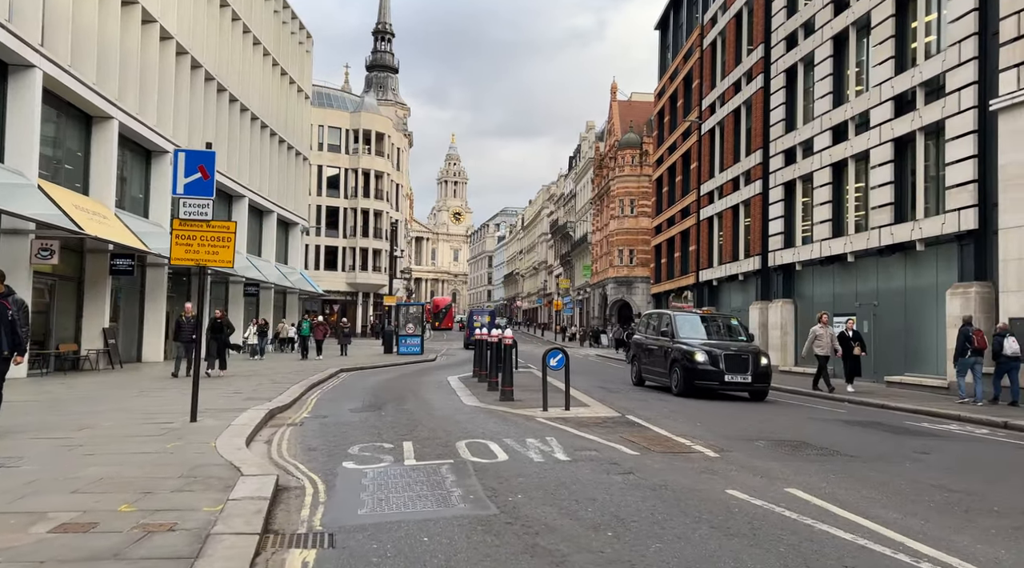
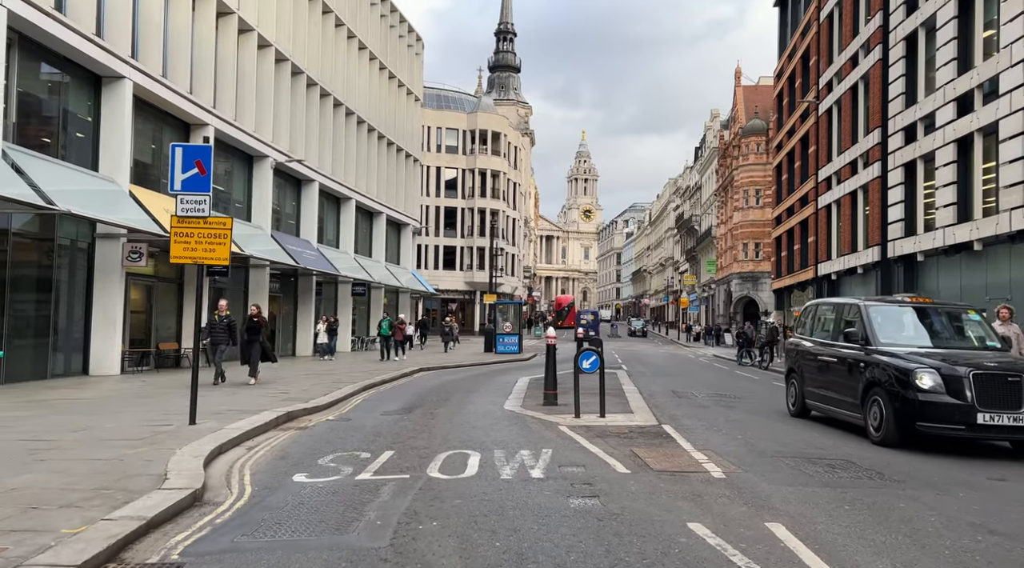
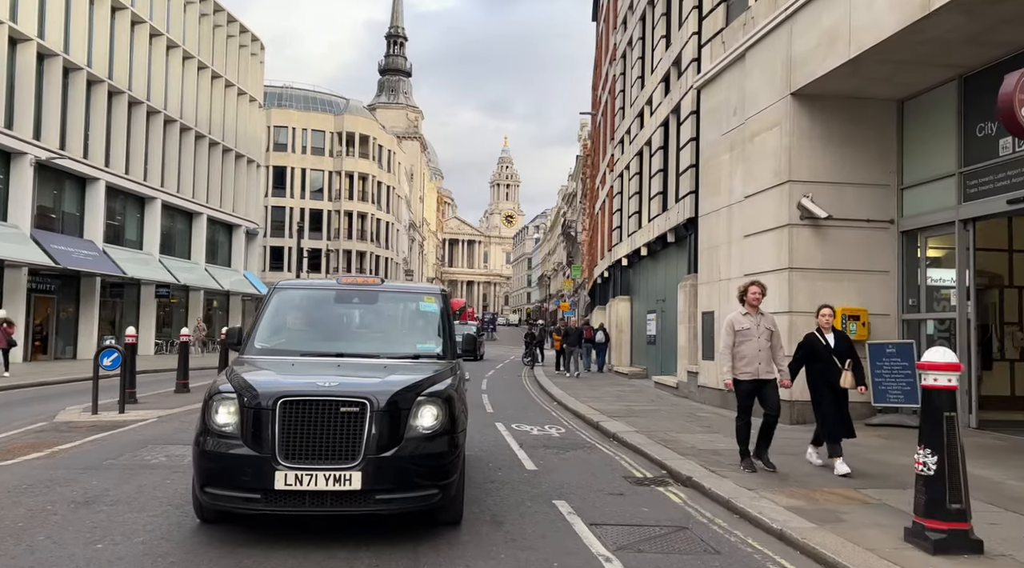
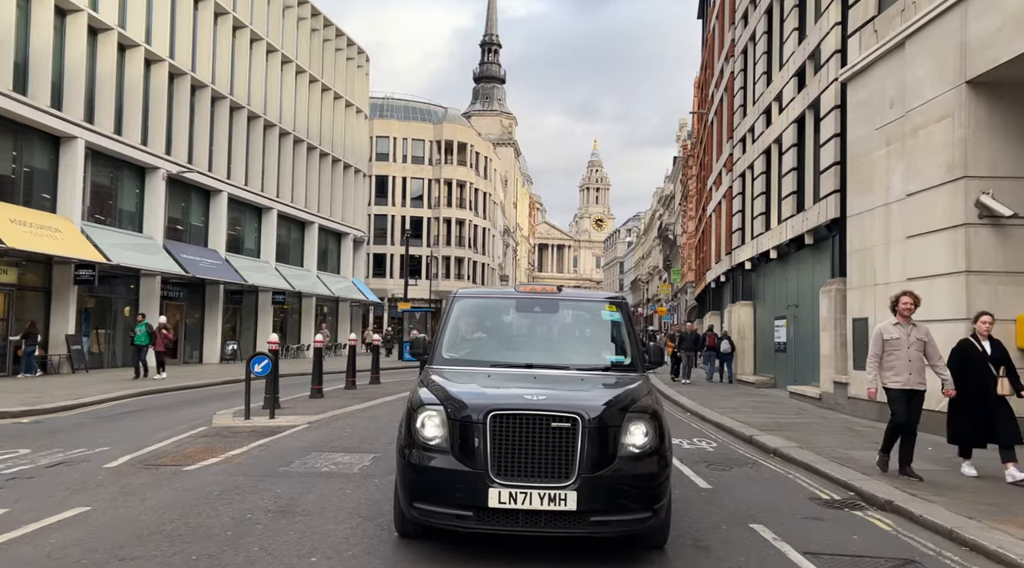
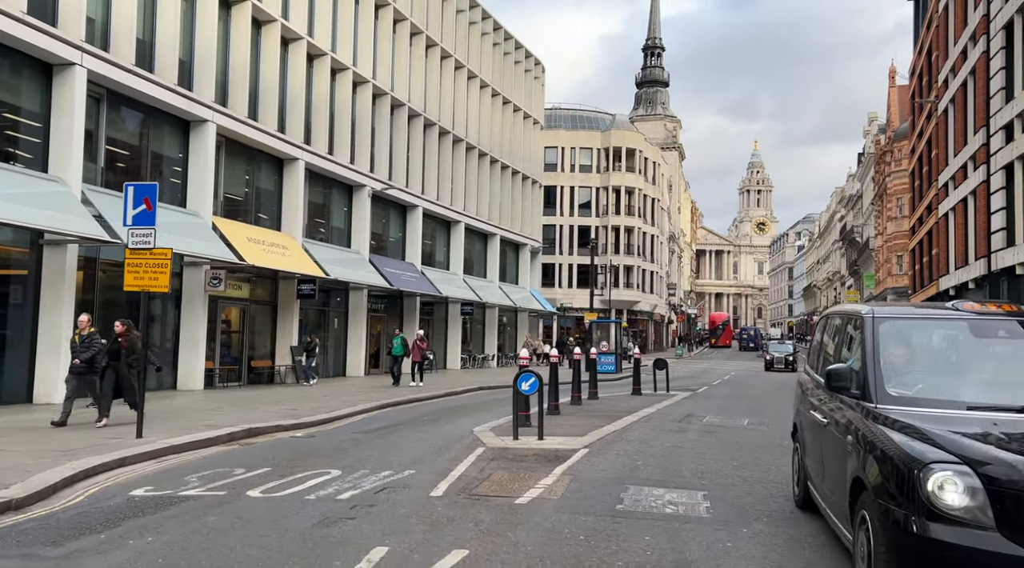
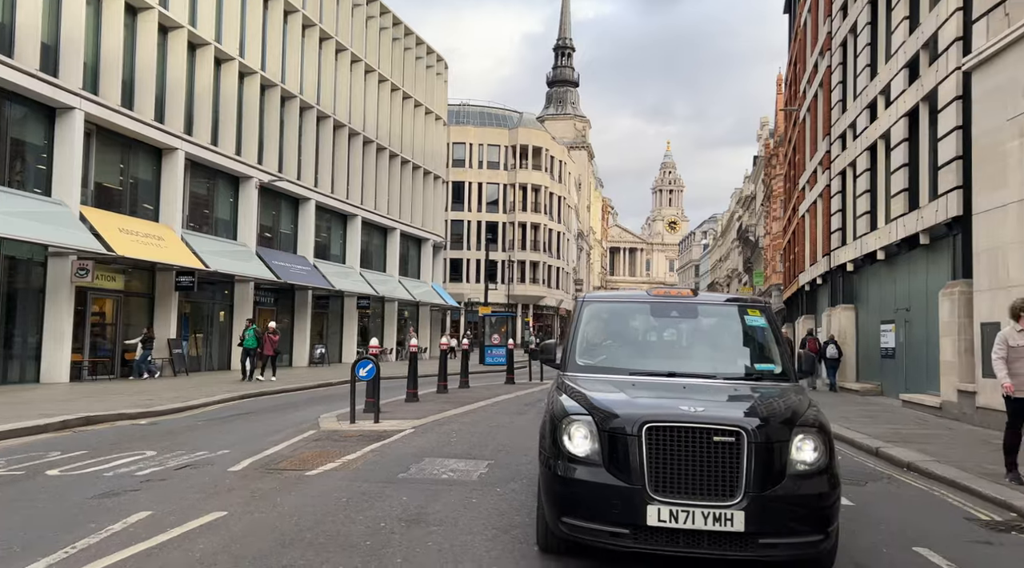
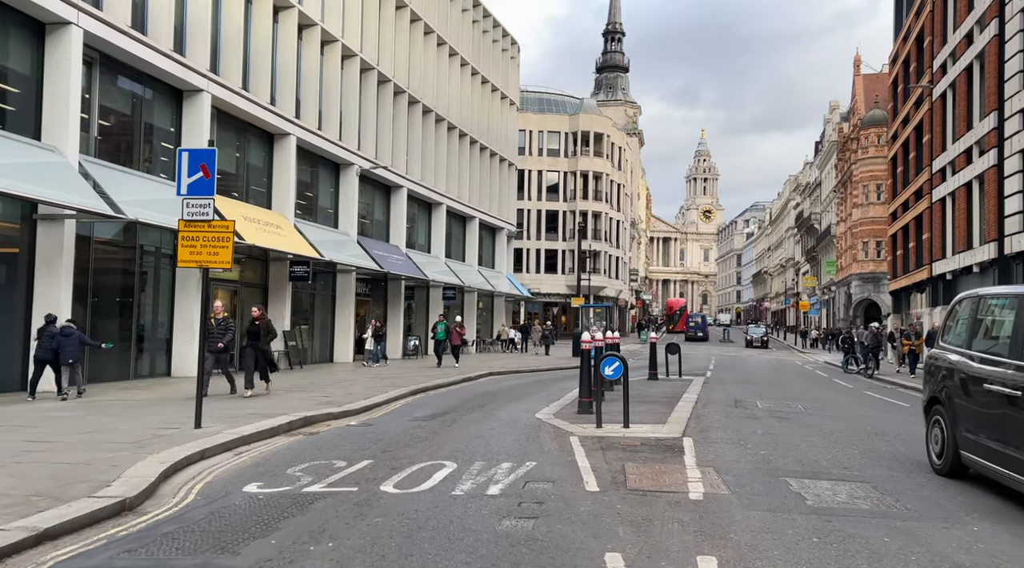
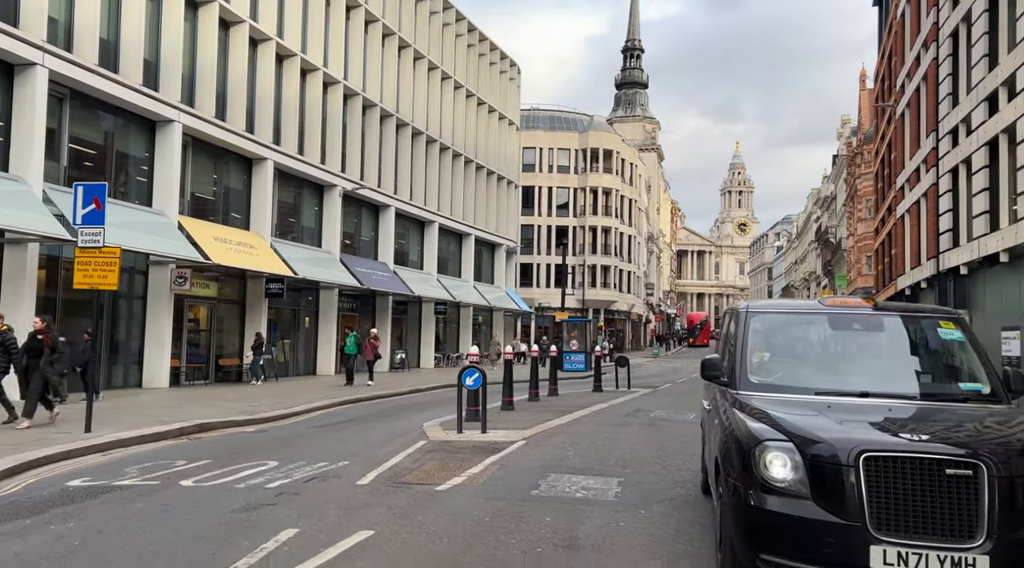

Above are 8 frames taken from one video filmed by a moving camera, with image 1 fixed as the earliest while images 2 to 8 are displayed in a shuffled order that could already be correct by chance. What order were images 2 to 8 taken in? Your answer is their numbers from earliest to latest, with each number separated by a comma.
2, 7, 5, 8, 6, 4, 3
